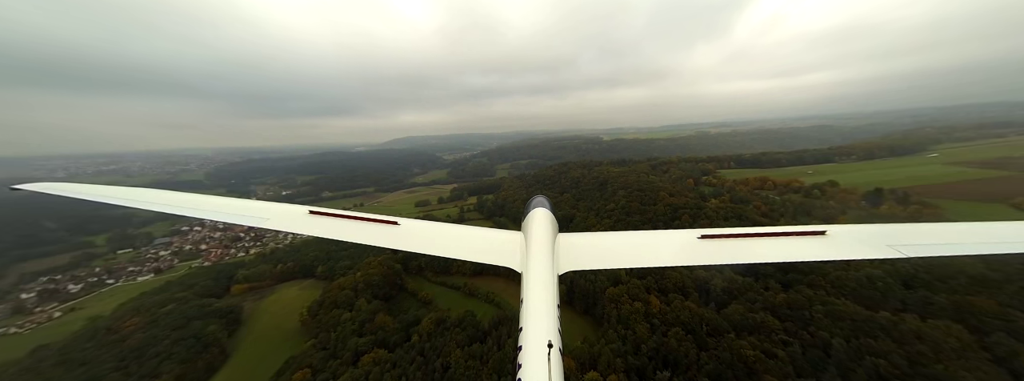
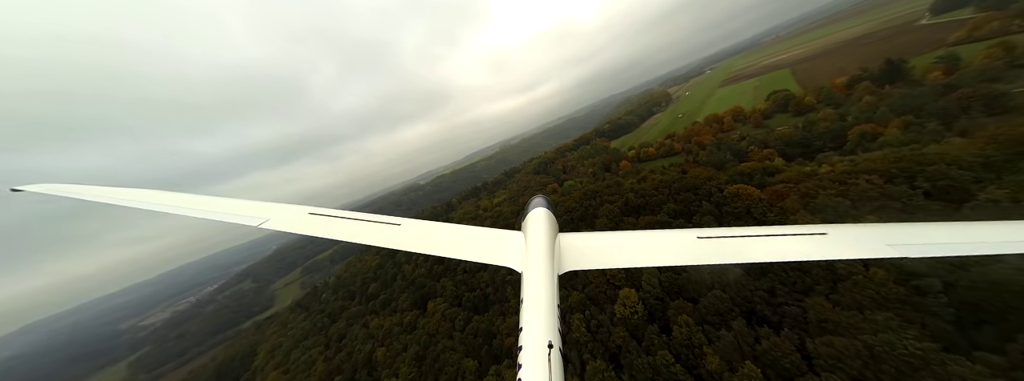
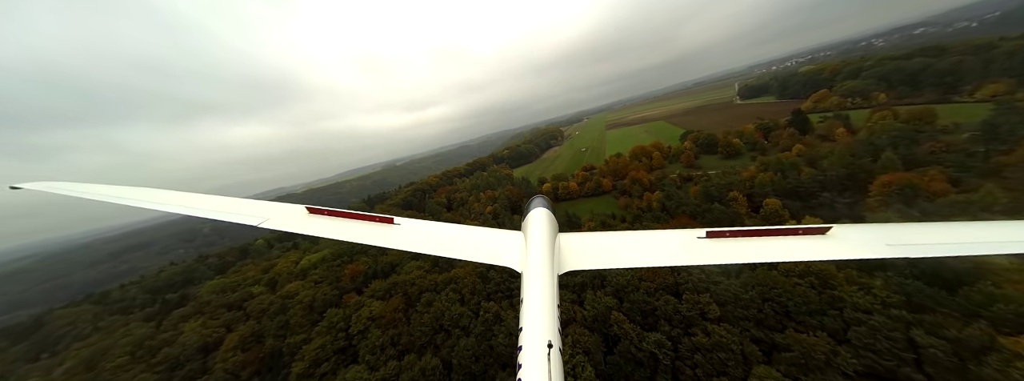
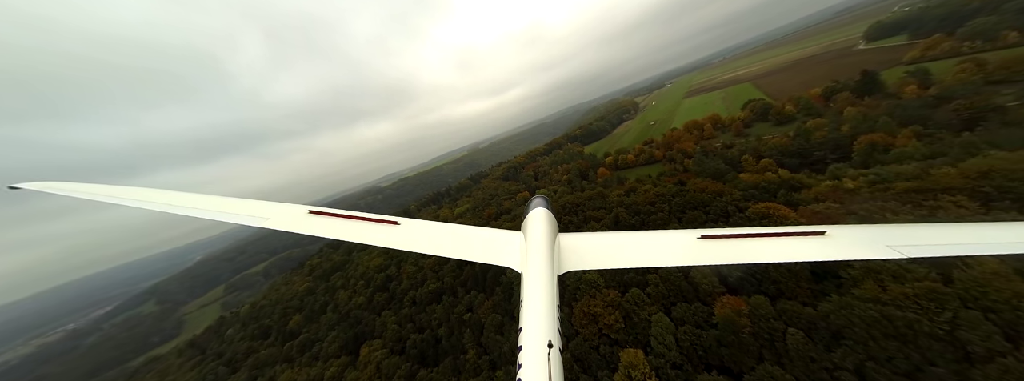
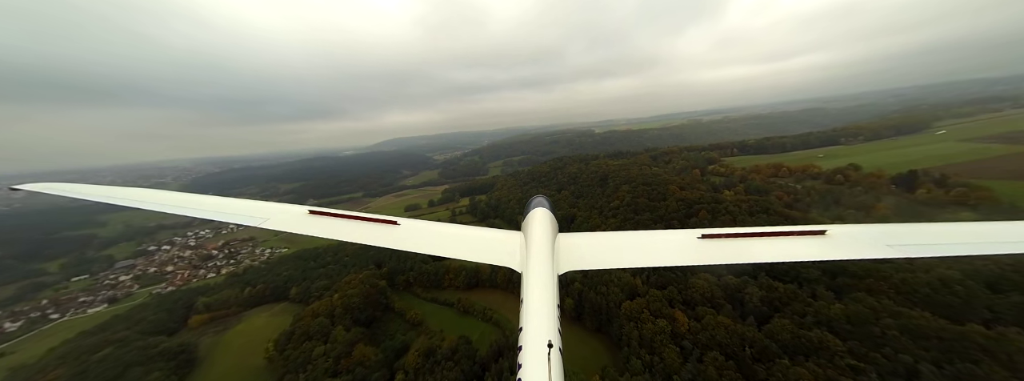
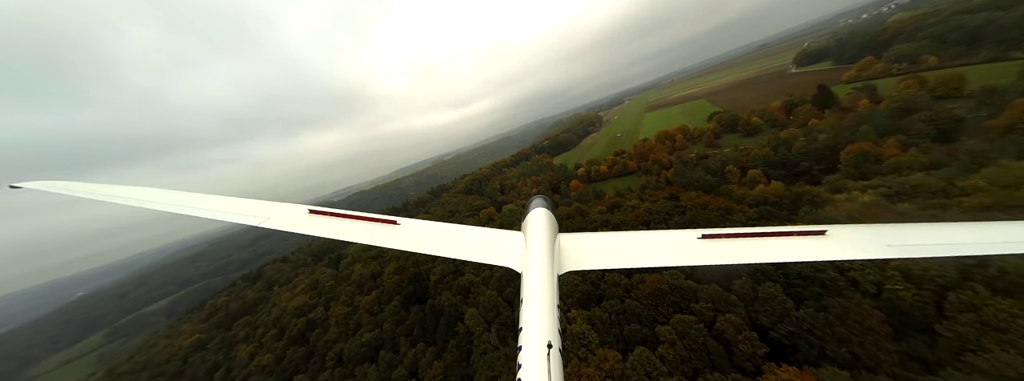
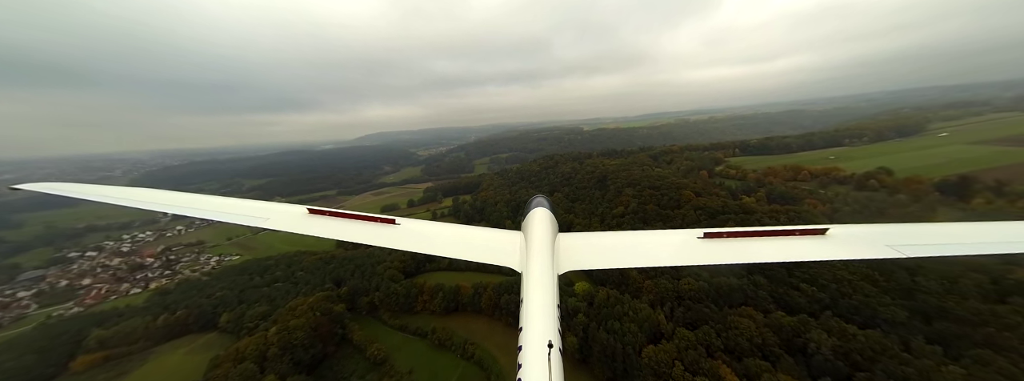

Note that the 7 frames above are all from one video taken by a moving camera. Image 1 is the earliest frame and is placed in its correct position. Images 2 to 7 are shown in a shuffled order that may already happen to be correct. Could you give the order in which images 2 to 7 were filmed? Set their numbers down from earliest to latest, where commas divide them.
5, 7, 2, 4, 6, 3
